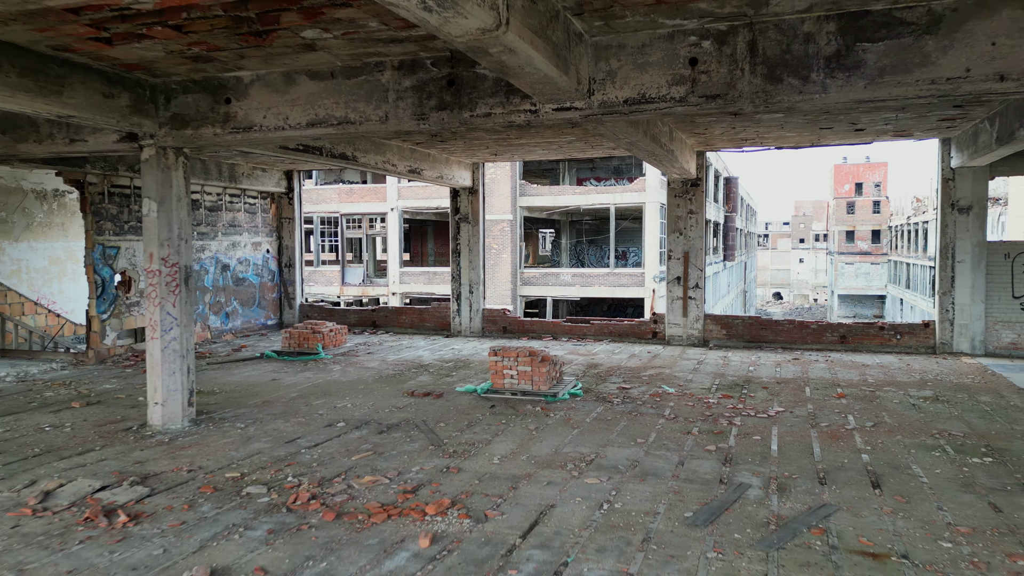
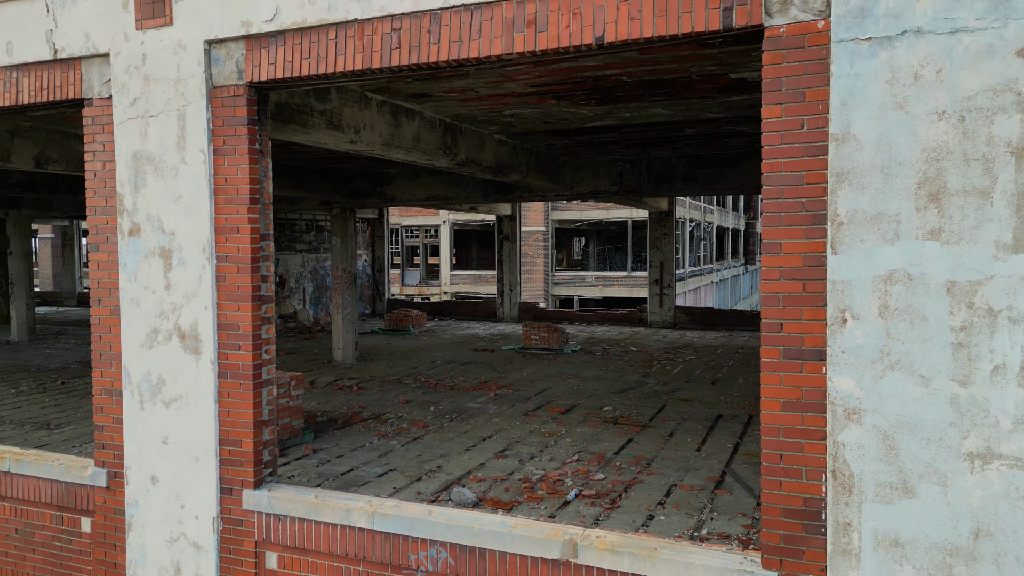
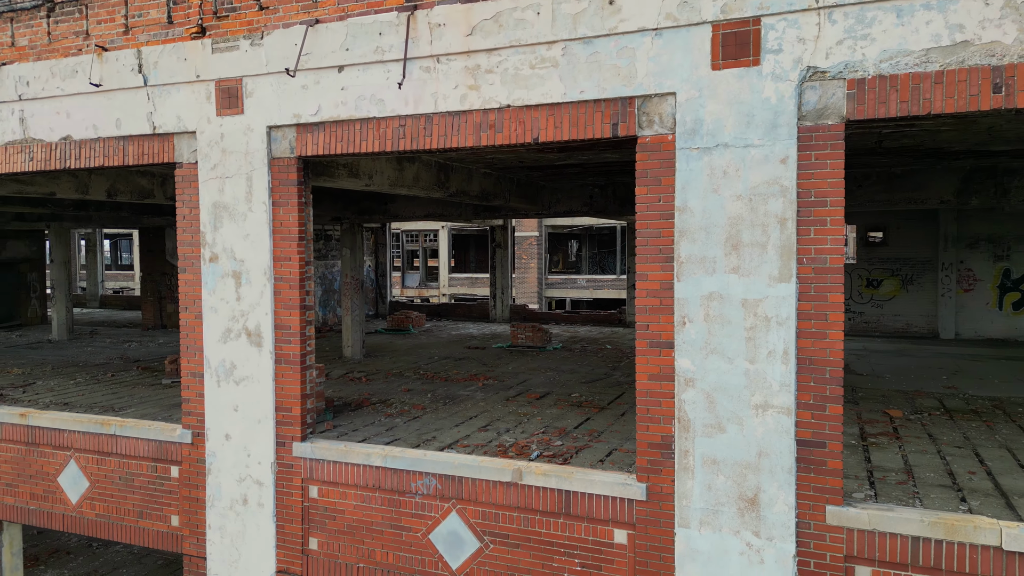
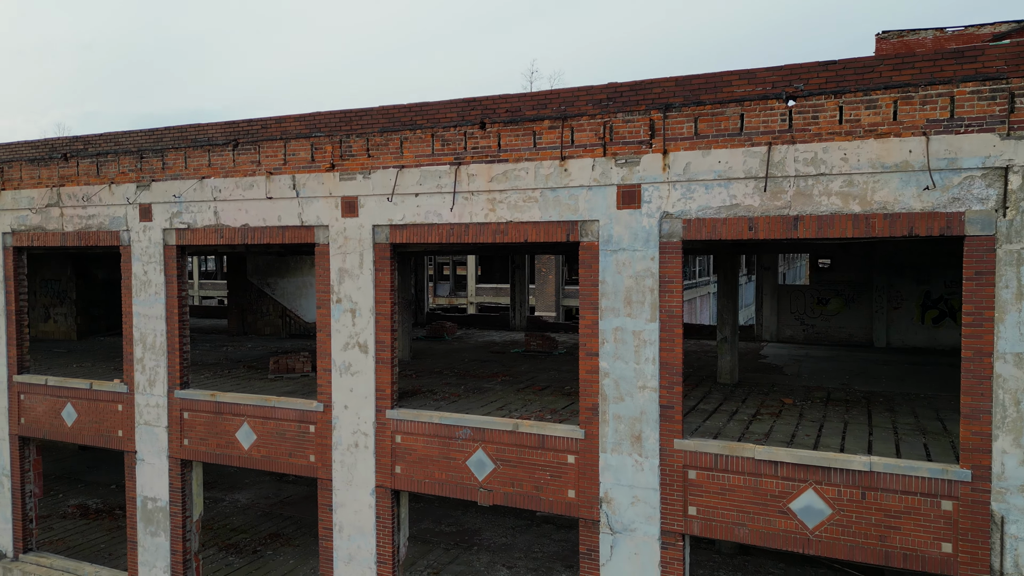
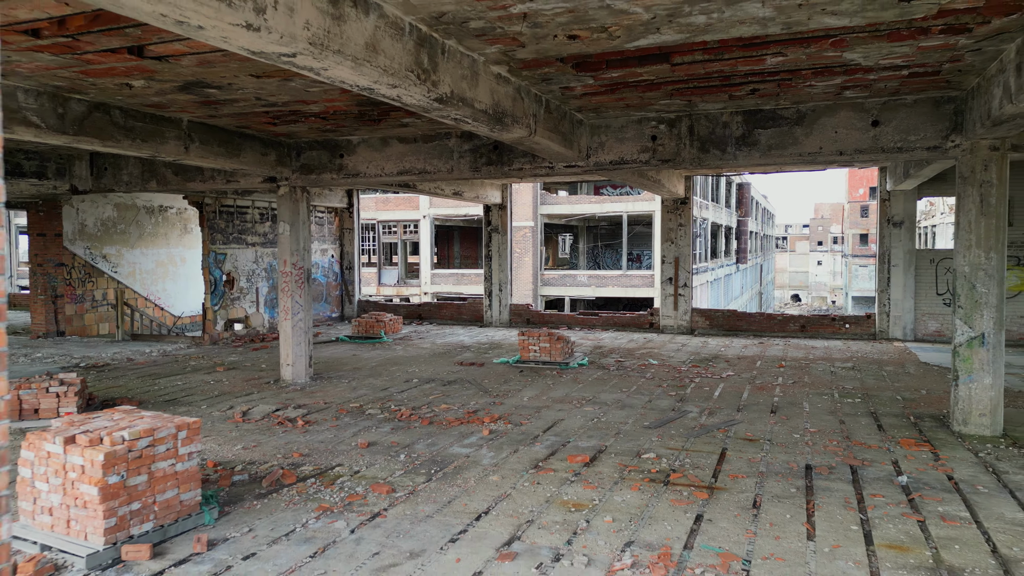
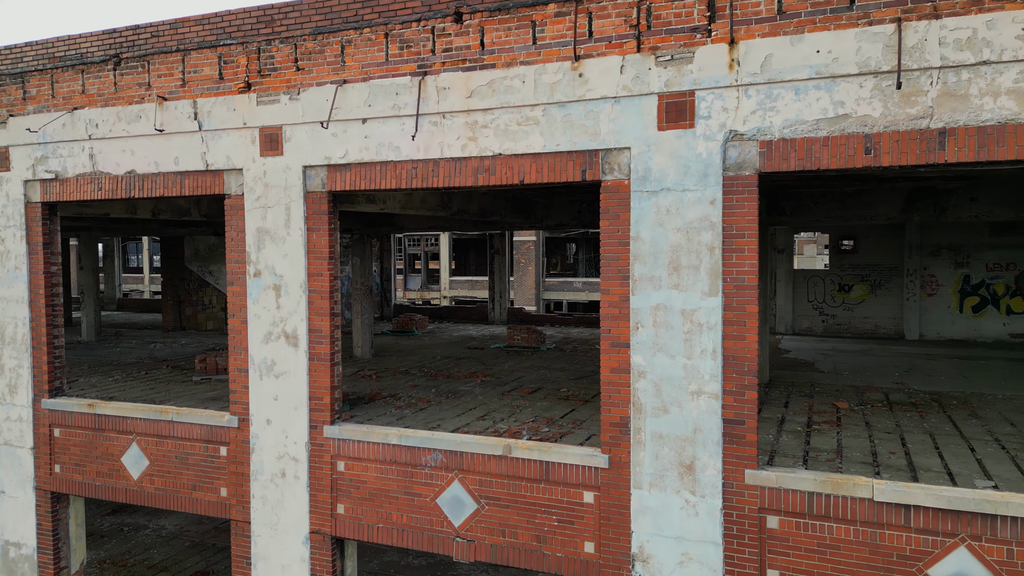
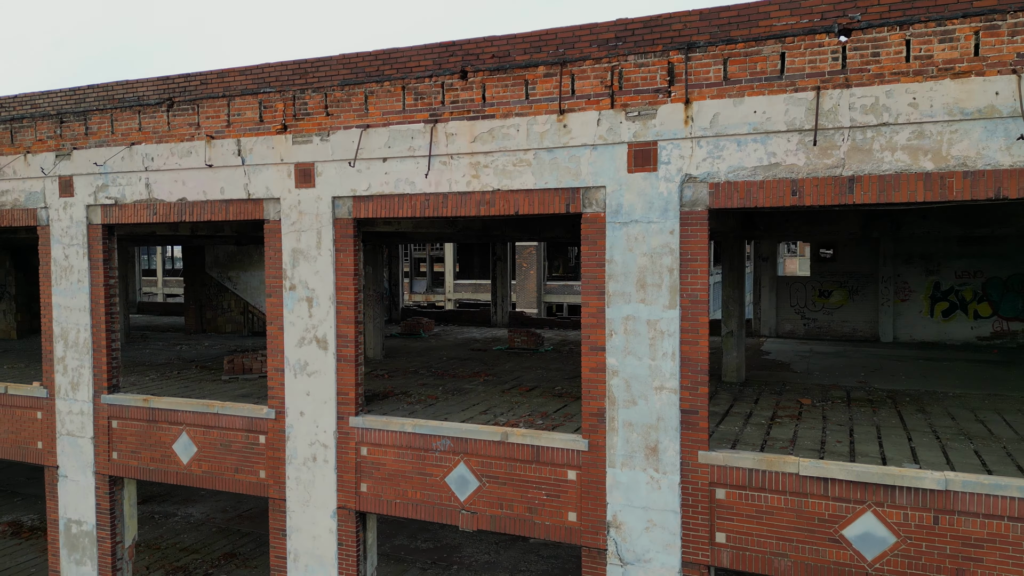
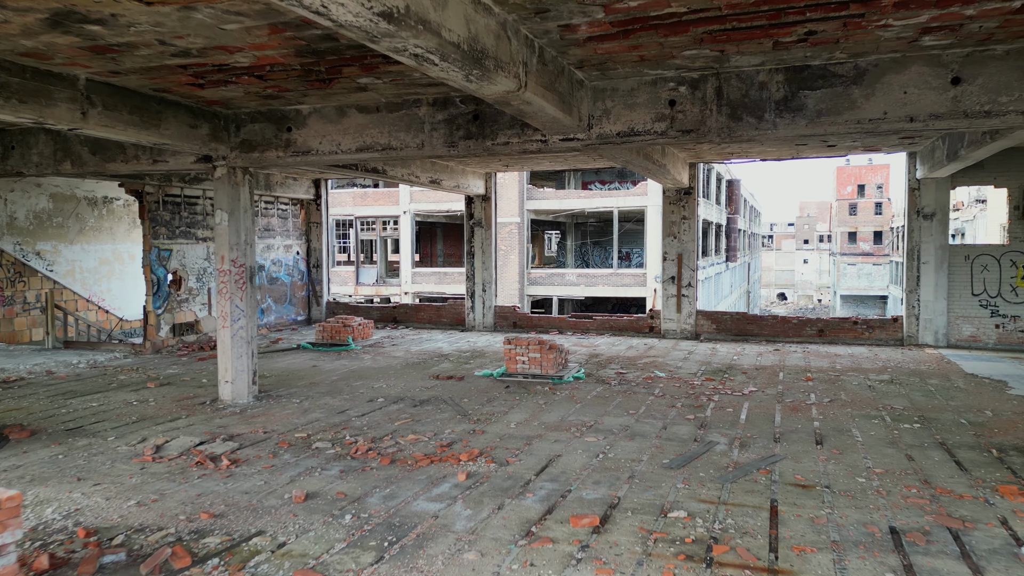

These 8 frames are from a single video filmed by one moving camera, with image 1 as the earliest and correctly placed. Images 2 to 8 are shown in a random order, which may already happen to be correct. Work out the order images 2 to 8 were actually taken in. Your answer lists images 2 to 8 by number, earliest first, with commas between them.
8, 5, 2, 3, 6, 7, 4
